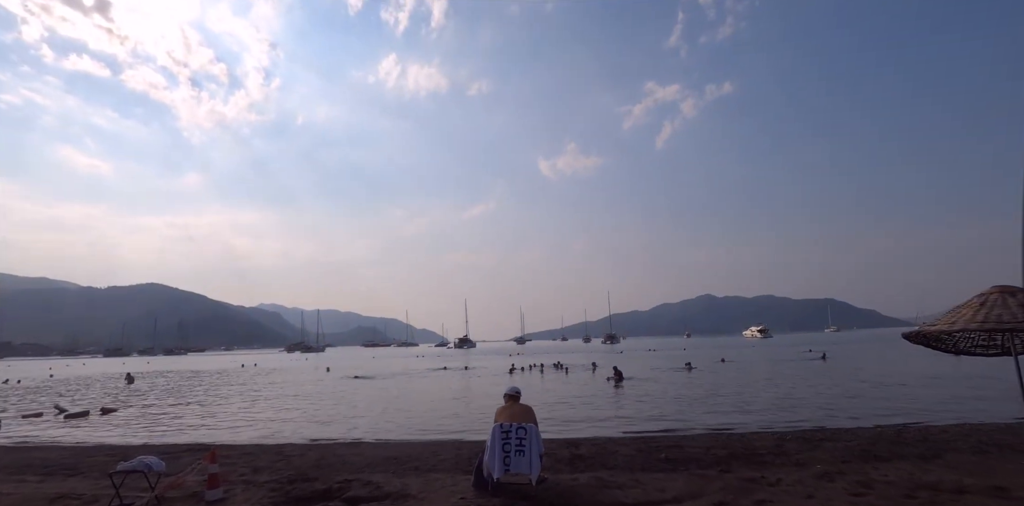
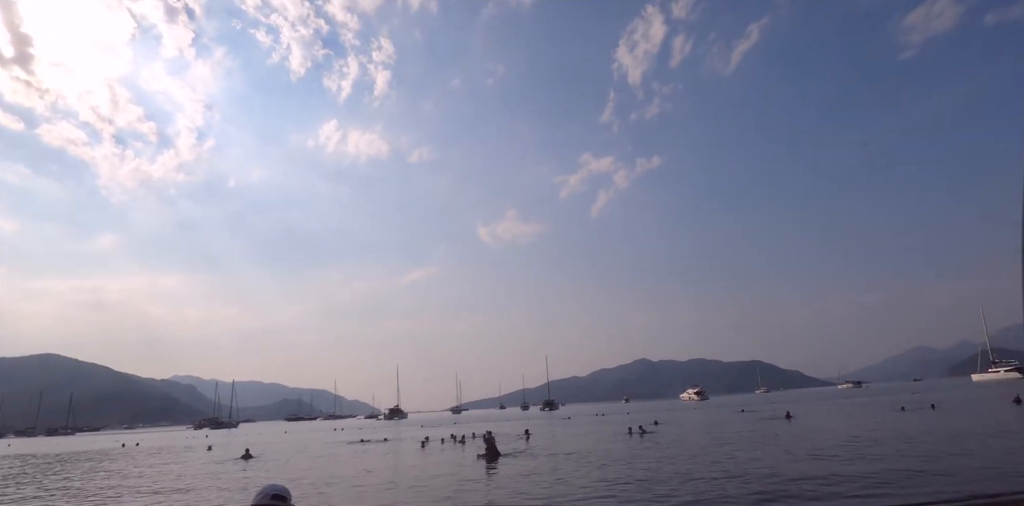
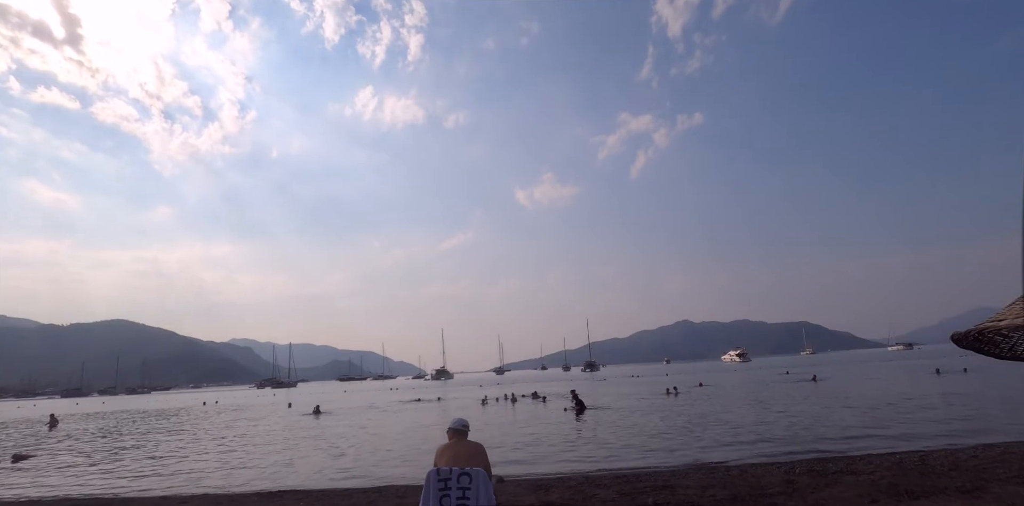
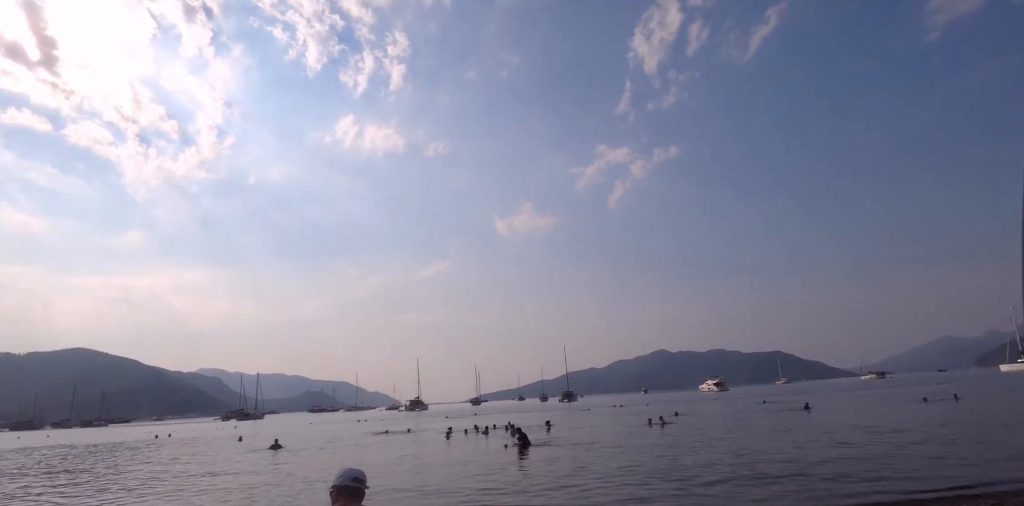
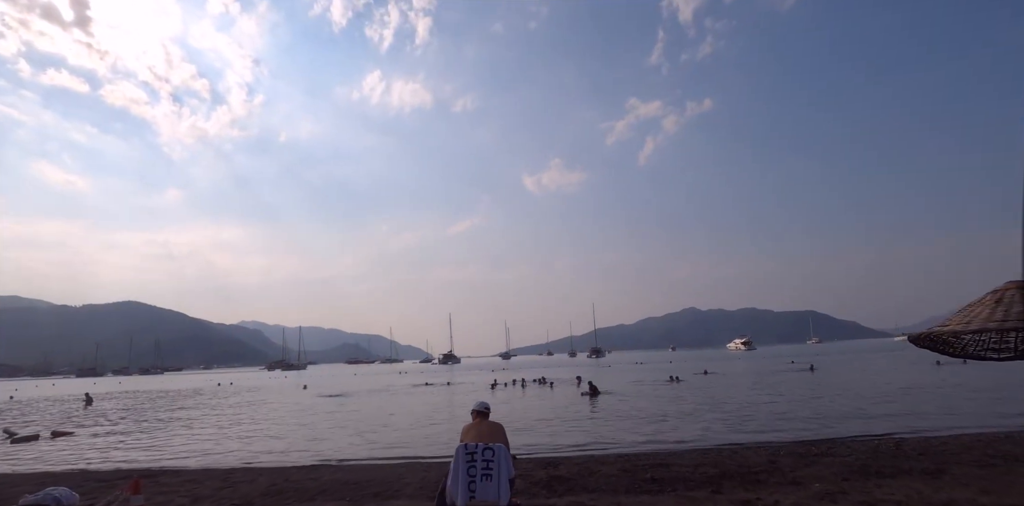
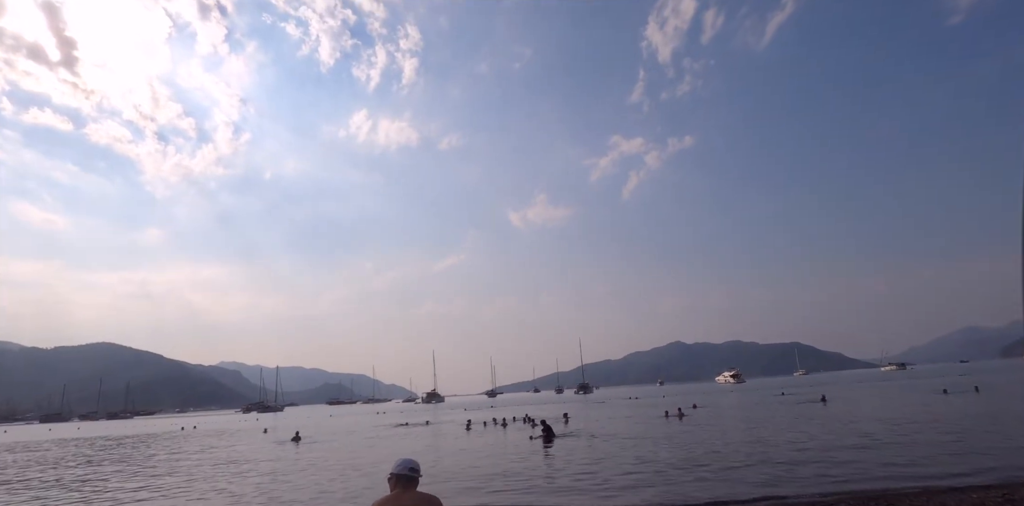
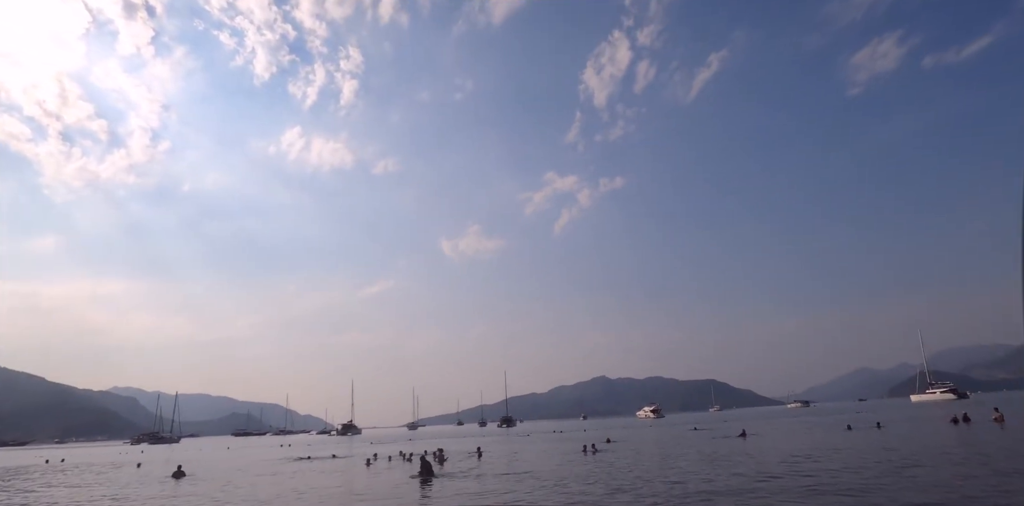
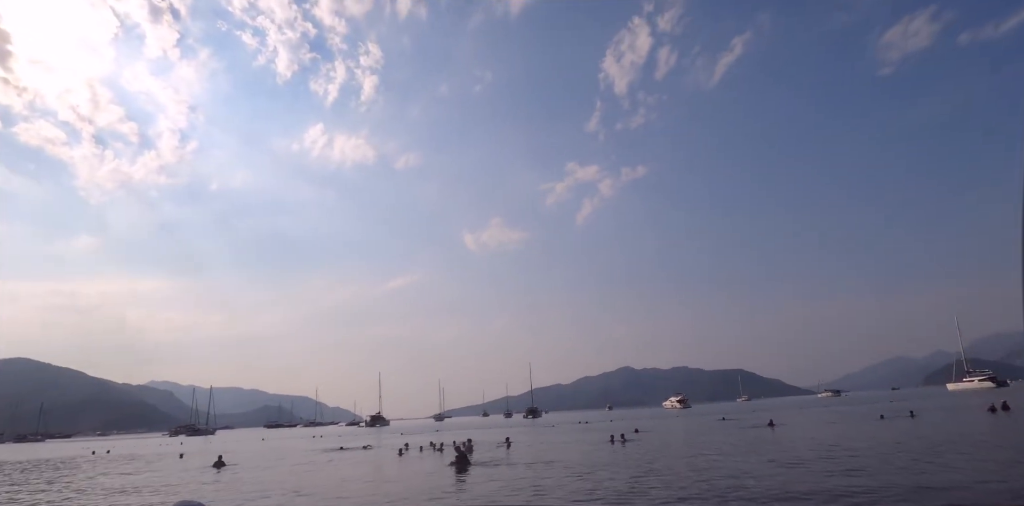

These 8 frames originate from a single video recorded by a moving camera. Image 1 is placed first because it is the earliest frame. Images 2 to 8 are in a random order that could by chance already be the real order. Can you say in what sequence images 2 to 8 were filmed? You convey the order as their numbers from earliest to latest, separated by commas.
5, 3, 6, 4, 2, 8, 7
